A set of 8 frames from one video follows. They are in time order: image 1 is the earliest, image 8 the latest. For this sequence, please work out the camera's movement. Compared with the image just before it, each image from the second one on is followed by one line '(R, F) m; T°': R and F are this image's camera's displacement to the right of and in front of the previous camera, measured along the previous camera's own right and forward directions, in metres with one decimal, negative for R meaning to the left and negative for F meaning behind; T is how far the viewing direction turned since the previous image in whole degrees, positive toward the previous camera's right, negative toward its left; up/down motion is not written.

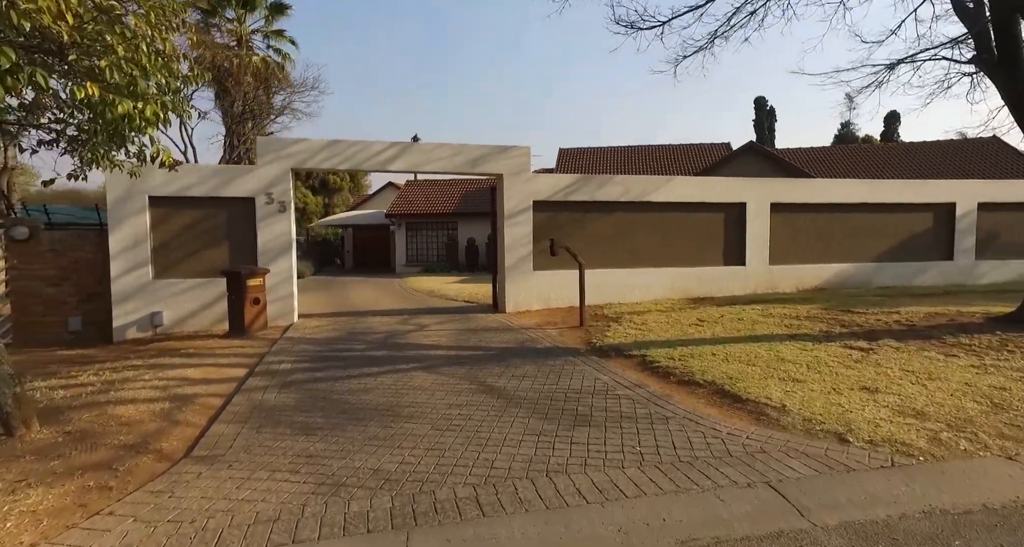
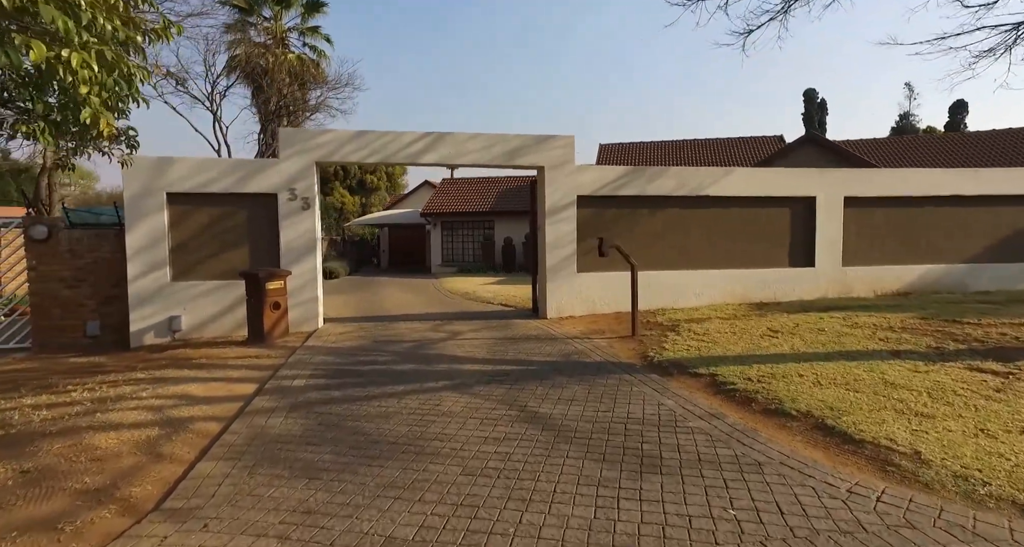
(-0.1, +1.0) m; -4°
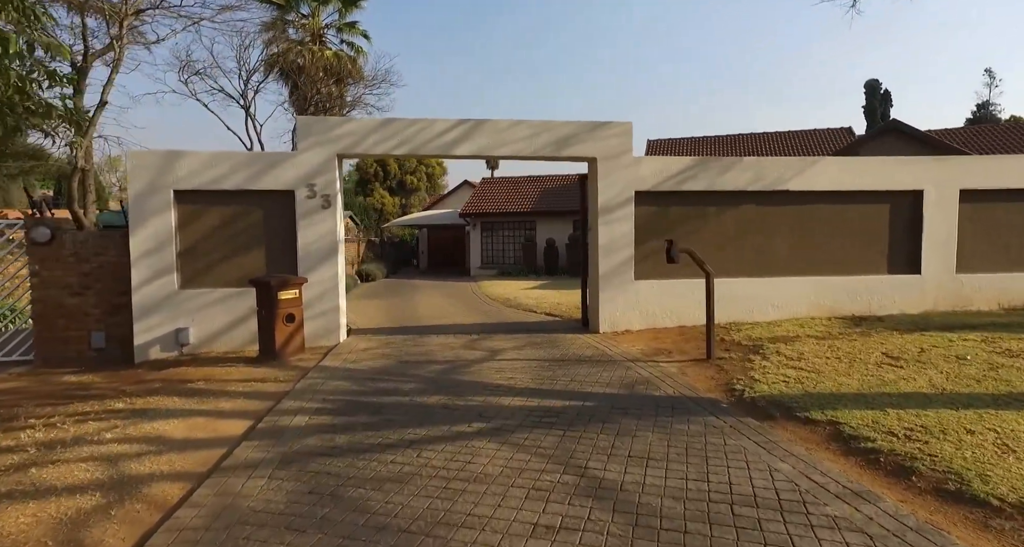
(-0.1, +1.3) m; -4°
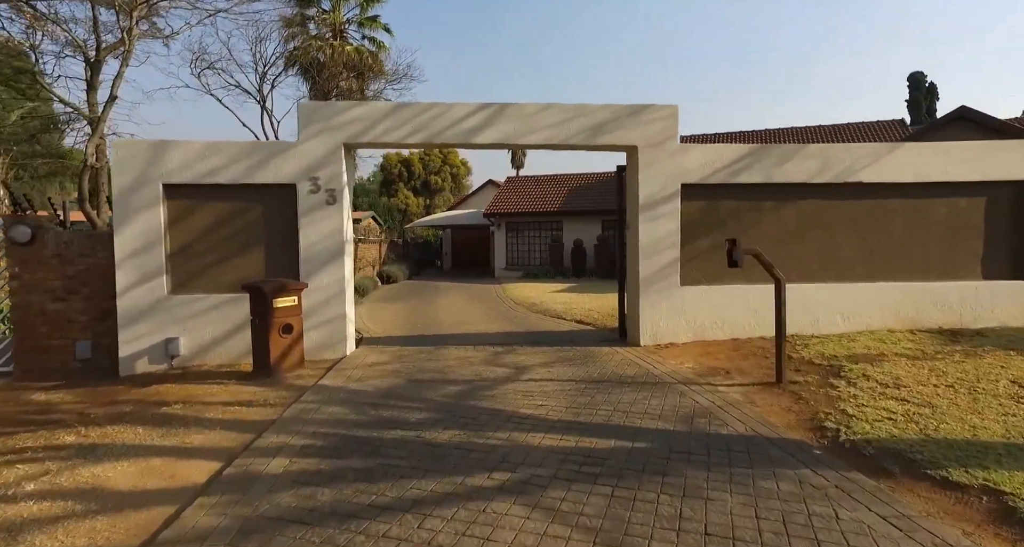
(-0.1, +1.1) m; -2°
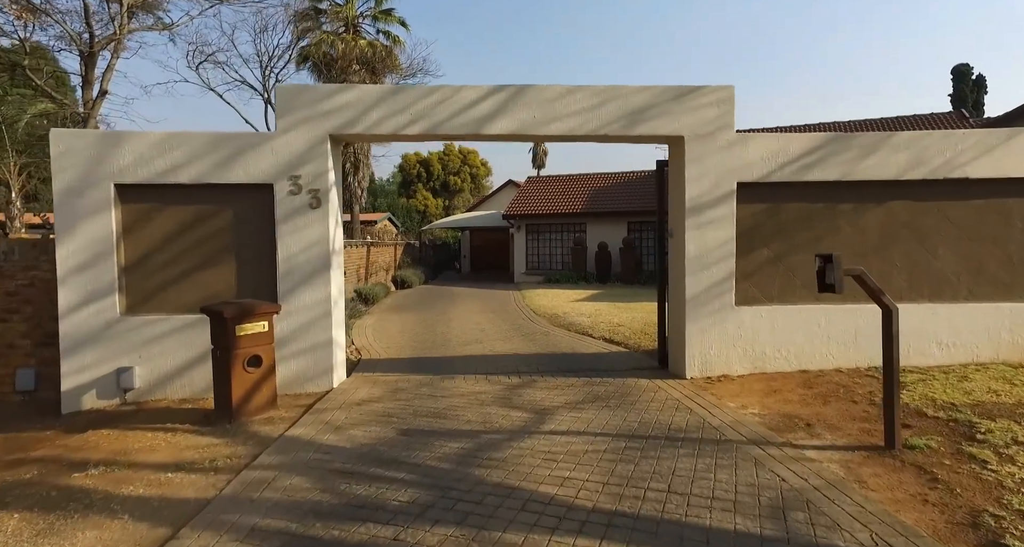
(0.0, +1.4) m; -2°
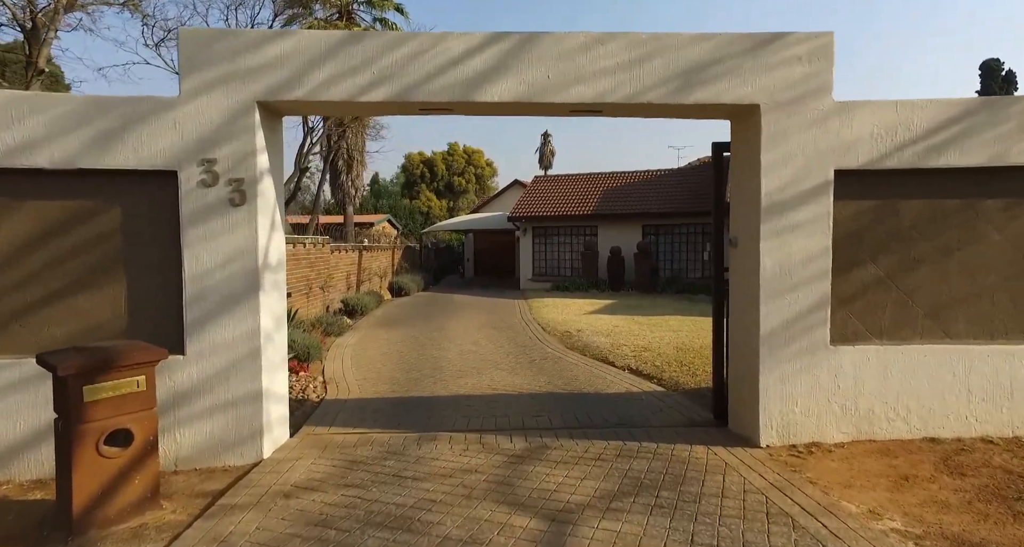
(0.0, +2.0) m; -1°
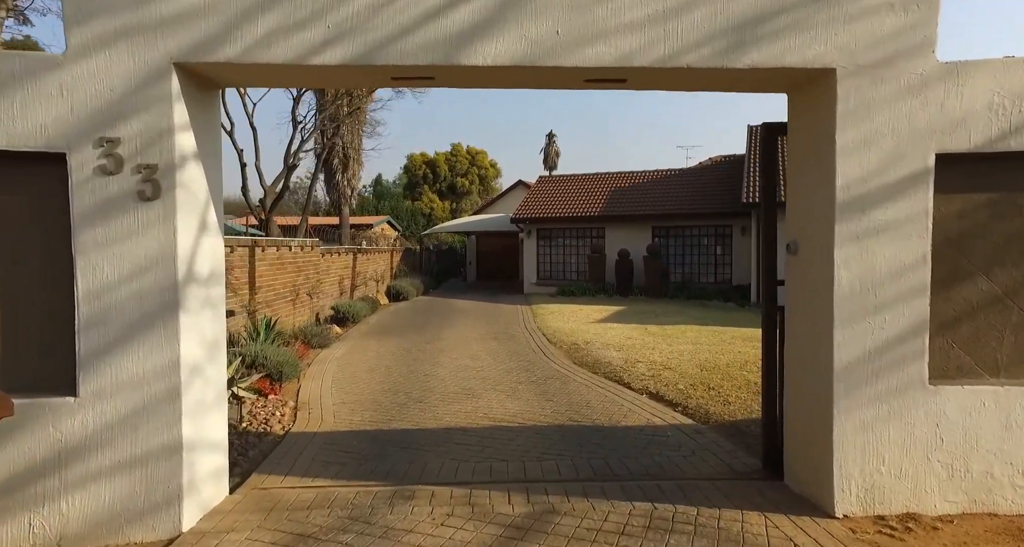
(0.0, +1.2) m; 0°
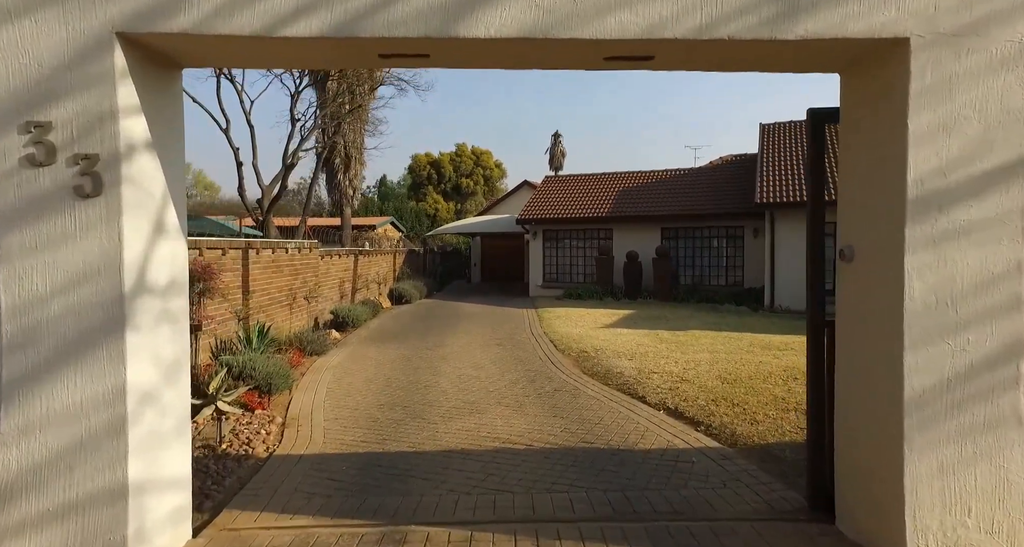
(0.0, +0.6) m; -1°
